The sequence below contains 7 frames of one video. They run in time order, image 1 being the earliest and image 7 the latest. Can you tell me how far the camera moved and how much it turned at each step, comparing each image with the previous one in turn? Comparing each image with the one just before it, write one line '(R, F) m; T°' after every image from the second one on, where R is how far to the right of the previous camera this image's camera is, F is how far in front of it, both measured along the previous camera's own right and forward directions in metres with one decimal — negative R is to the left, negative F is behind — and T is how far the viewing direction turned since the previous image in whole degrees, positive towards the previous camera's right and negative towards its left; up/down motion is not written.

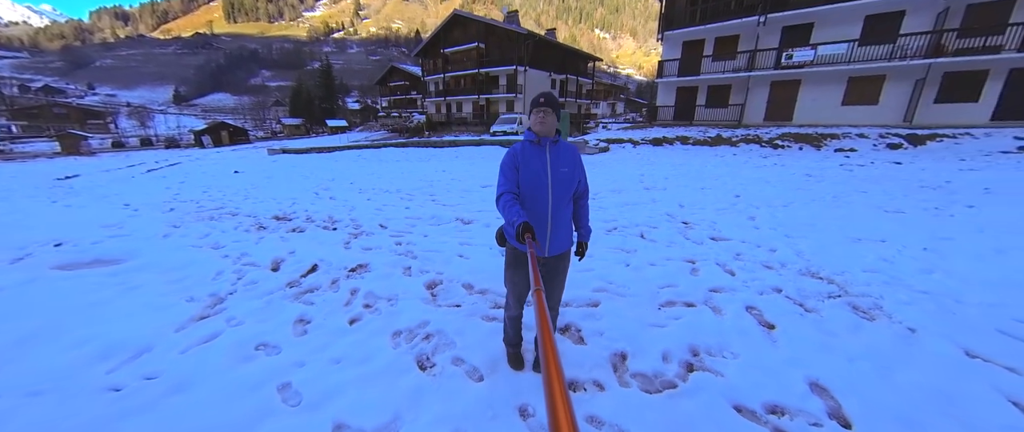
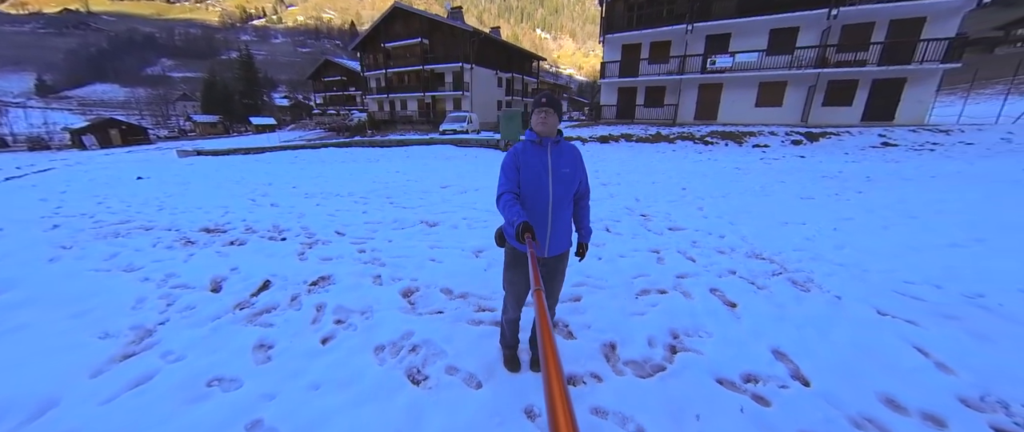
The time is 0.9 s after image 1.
(-0.4, +0.1) m; +11°
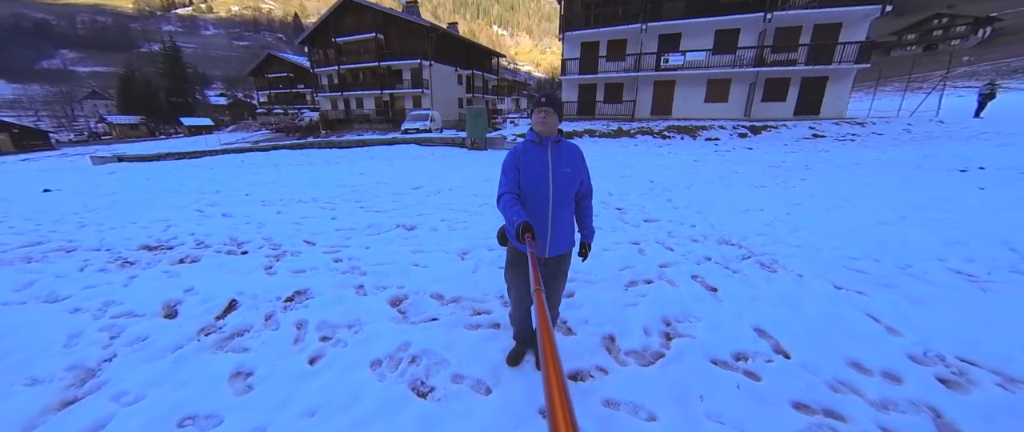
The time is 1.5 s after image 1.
(-0.4, +0.1) m; +8°
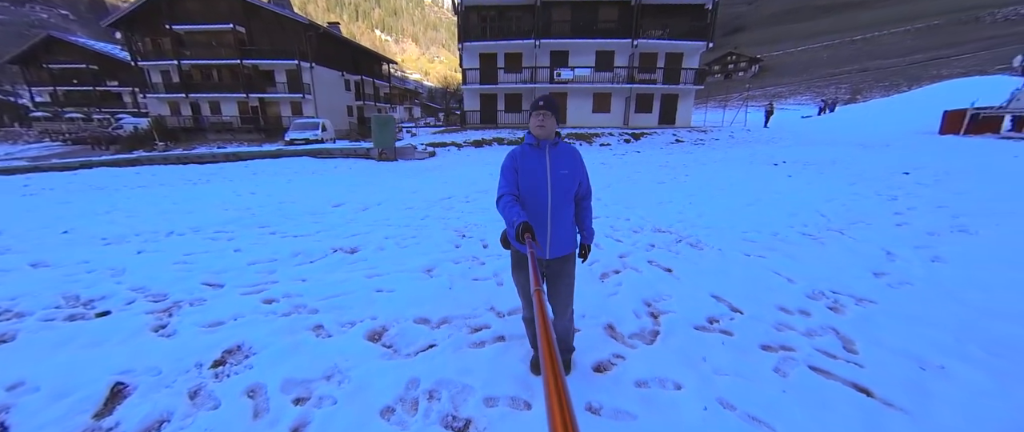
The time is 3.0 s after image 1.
(-1.0, +0.4) m; +21°
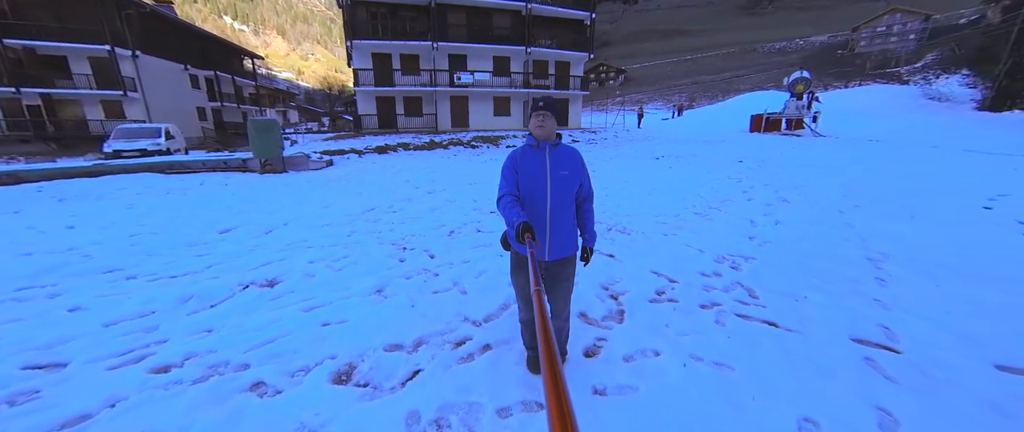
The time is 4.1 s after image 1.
(+1.4, +0.3) m; -30°
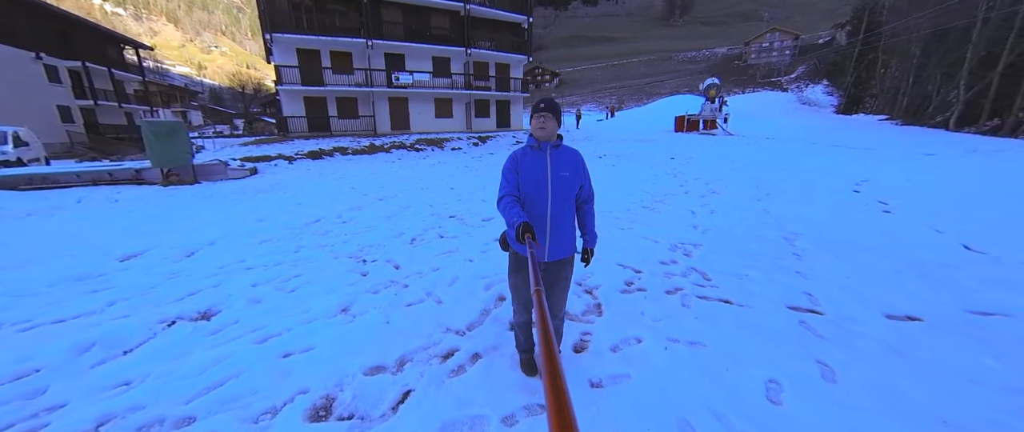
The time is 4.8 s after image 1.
(-0.5, +0.1) m; +12°
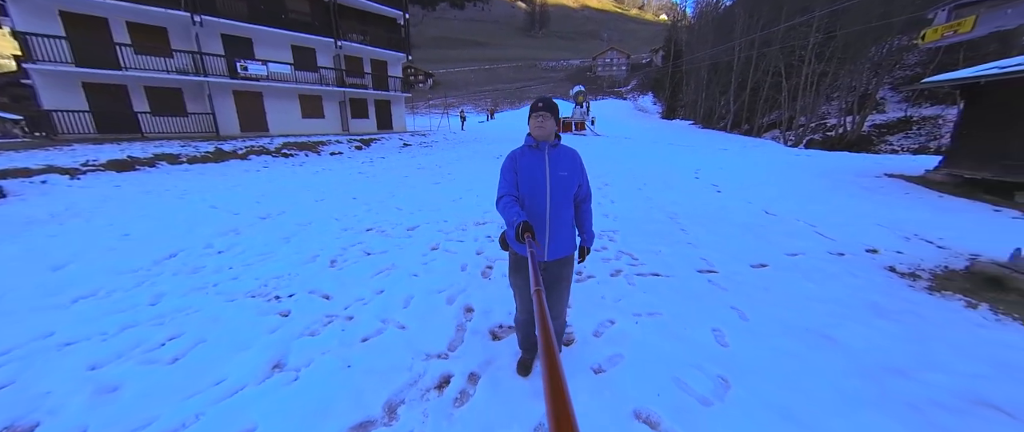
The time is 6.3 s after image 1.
(-1.1, +0.4) m; +24°
